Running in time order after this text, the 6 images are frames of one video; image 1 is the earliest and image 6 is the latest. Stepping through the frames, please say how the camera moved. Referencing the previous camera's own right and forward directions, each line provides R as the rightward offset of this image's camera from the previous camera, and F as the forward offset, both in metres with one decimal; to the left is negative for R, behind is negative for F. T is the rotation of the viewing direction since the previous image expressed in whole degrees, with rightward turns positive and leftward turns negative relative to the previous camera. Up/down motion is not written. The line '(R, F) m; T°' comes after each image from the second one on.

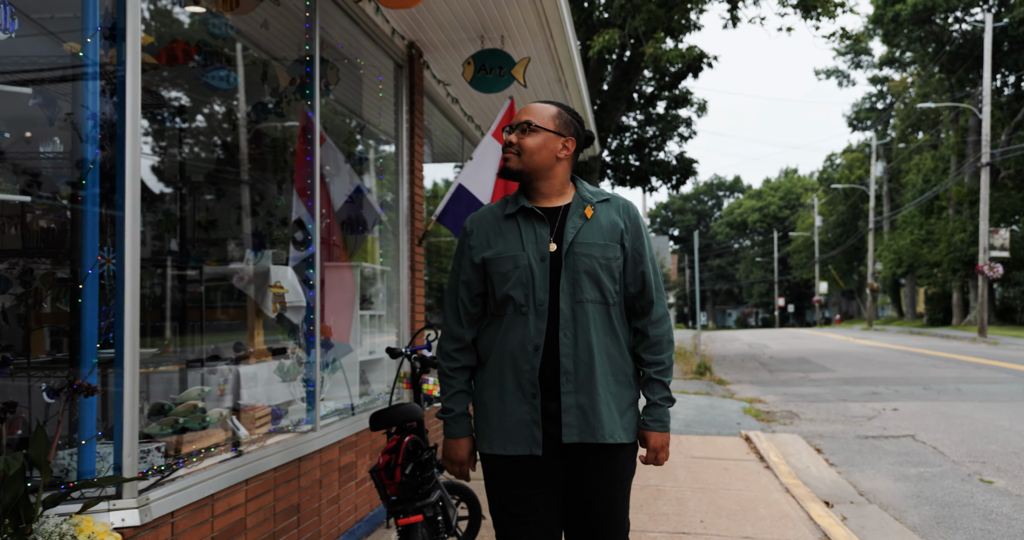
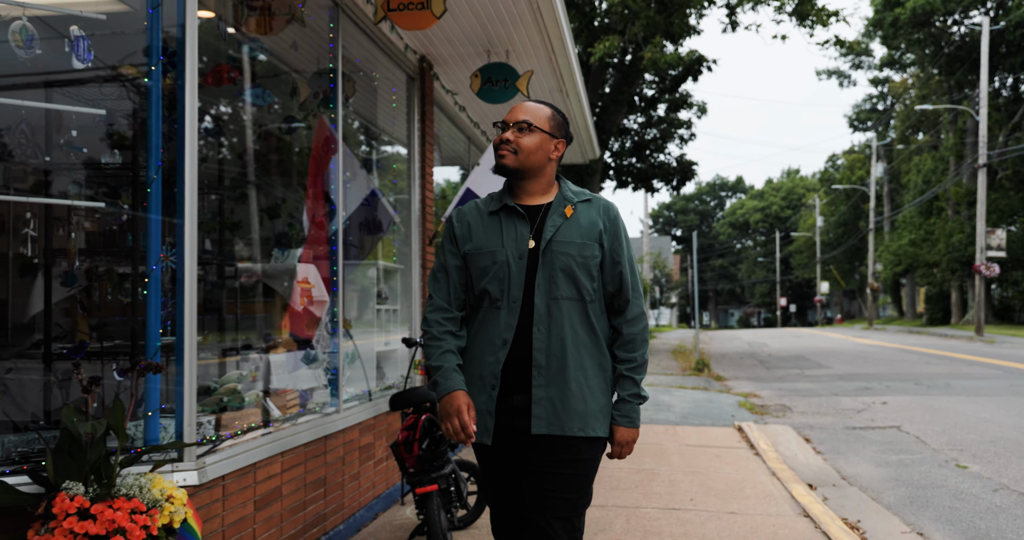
(0.0, -0.4) m; 0°
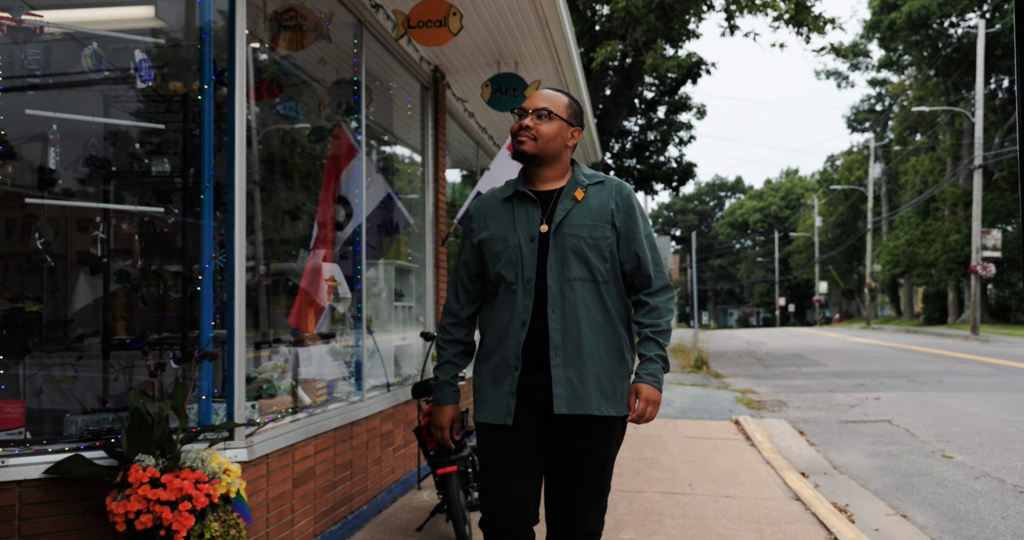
(-0.1, -0.4) m; 0°
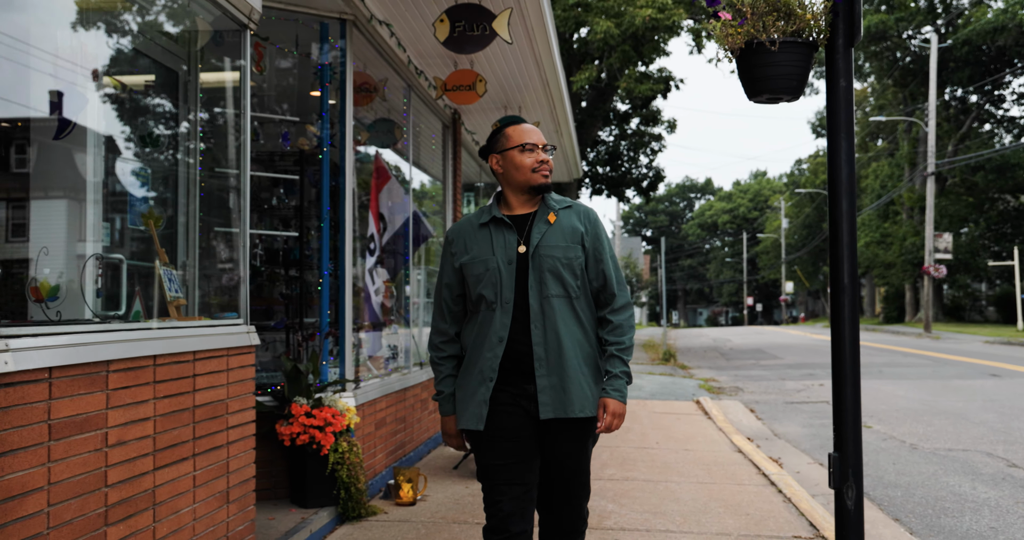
(-0.2, -1.6) m; +1°
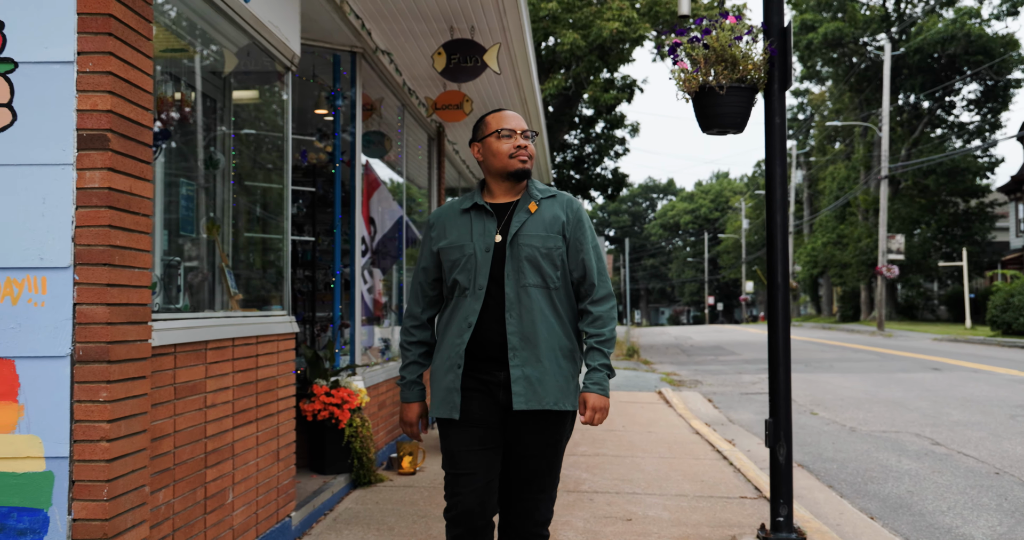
(-0.1, -0.8) m; +2°
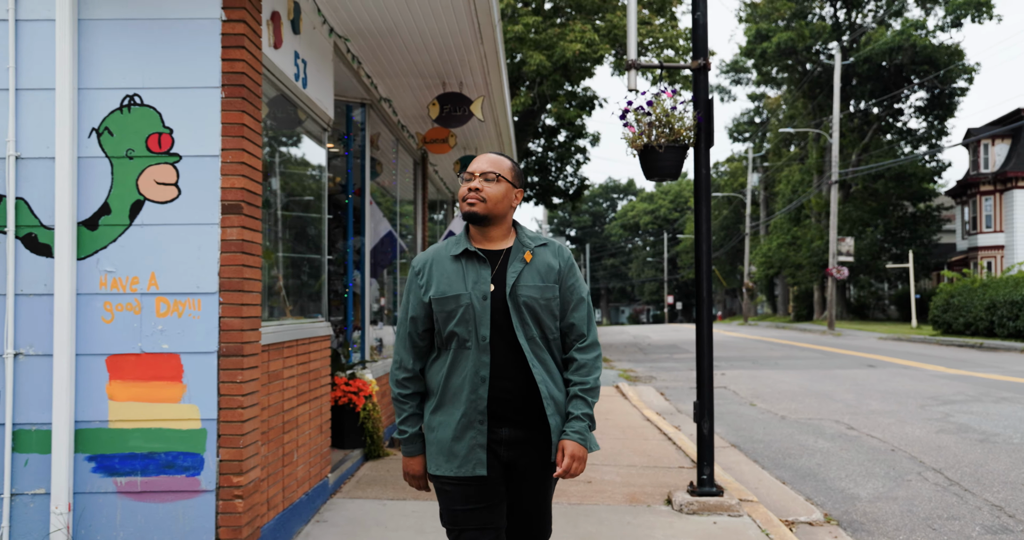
(-0.1, -1.3) m; +2°
